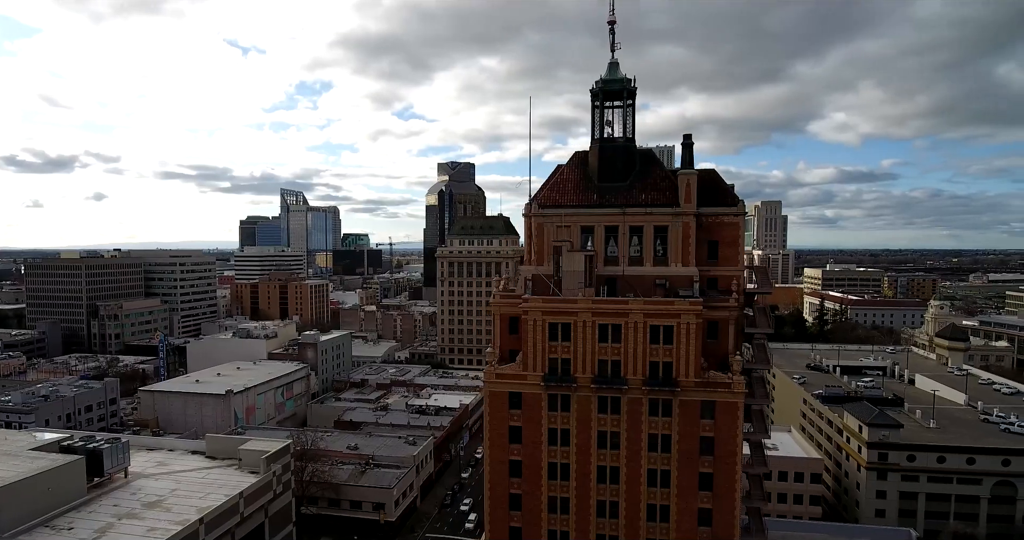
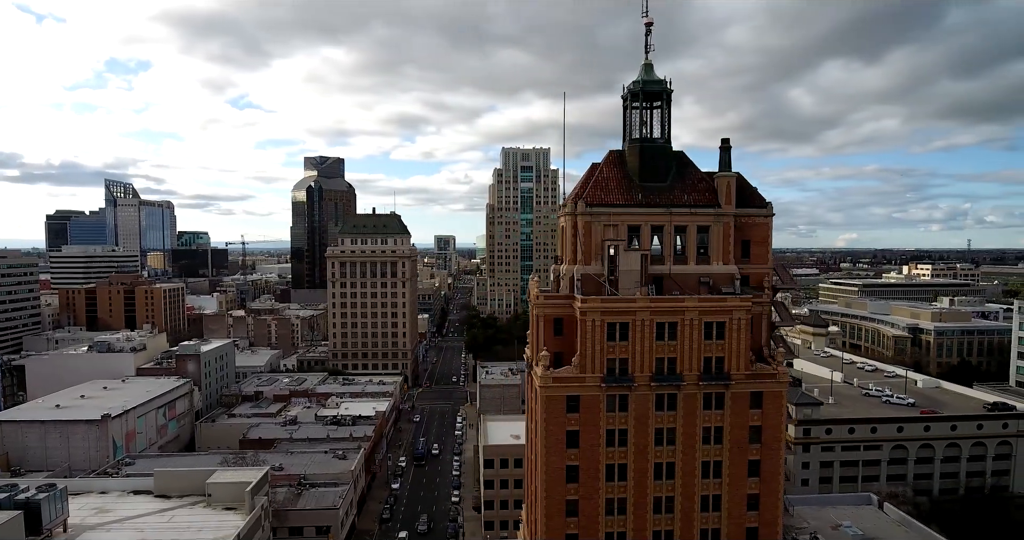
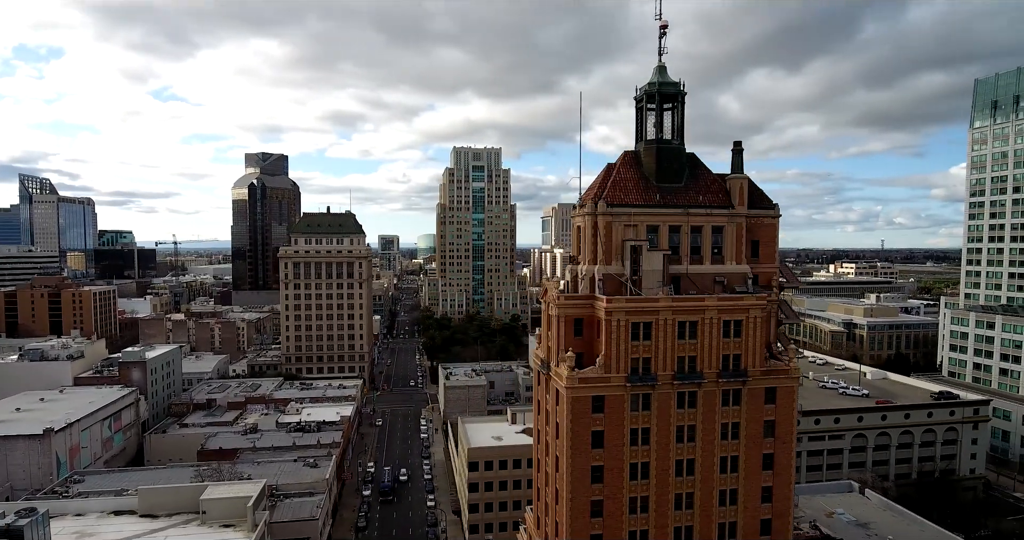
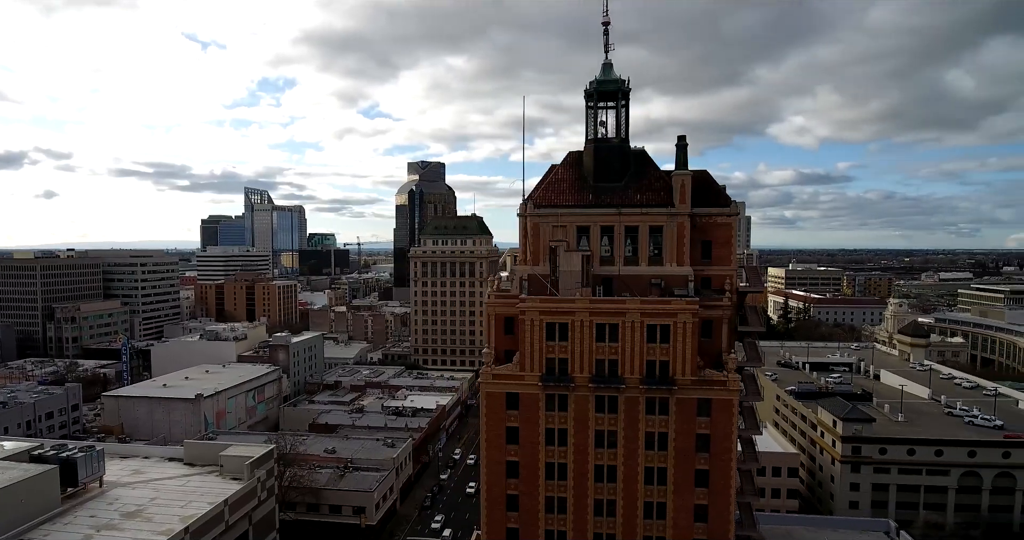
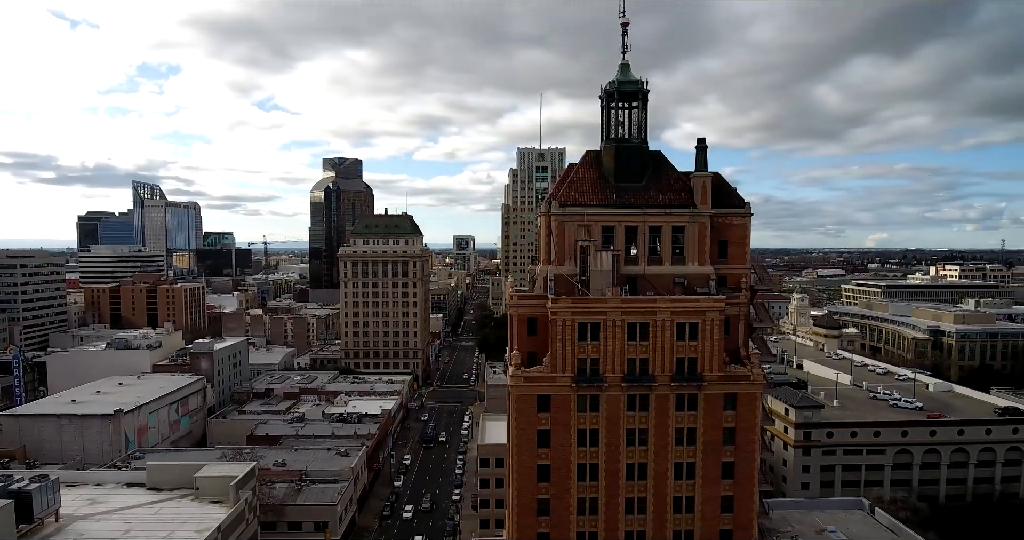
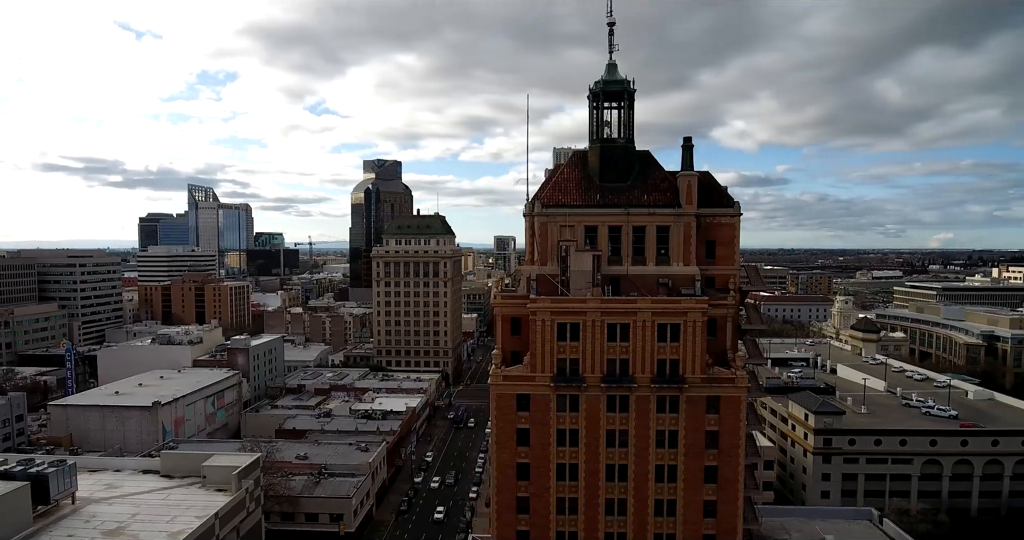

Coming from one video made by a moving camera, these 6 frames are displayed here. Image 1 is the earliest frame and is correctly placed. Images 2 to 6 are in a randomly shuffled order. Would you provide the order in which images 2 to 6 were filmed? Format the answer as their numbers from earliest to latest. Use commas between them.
4, 6, 5, 2, 3
